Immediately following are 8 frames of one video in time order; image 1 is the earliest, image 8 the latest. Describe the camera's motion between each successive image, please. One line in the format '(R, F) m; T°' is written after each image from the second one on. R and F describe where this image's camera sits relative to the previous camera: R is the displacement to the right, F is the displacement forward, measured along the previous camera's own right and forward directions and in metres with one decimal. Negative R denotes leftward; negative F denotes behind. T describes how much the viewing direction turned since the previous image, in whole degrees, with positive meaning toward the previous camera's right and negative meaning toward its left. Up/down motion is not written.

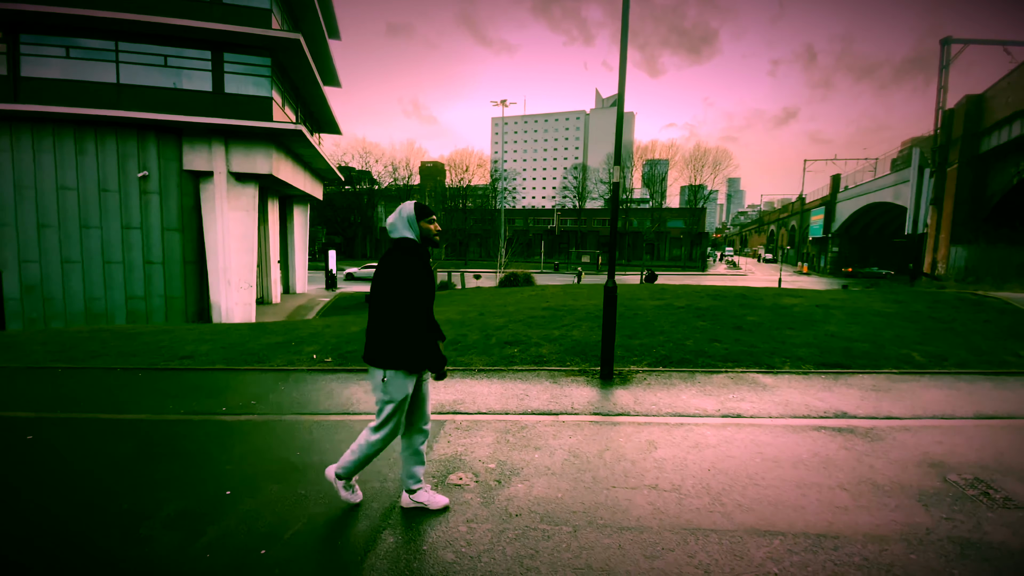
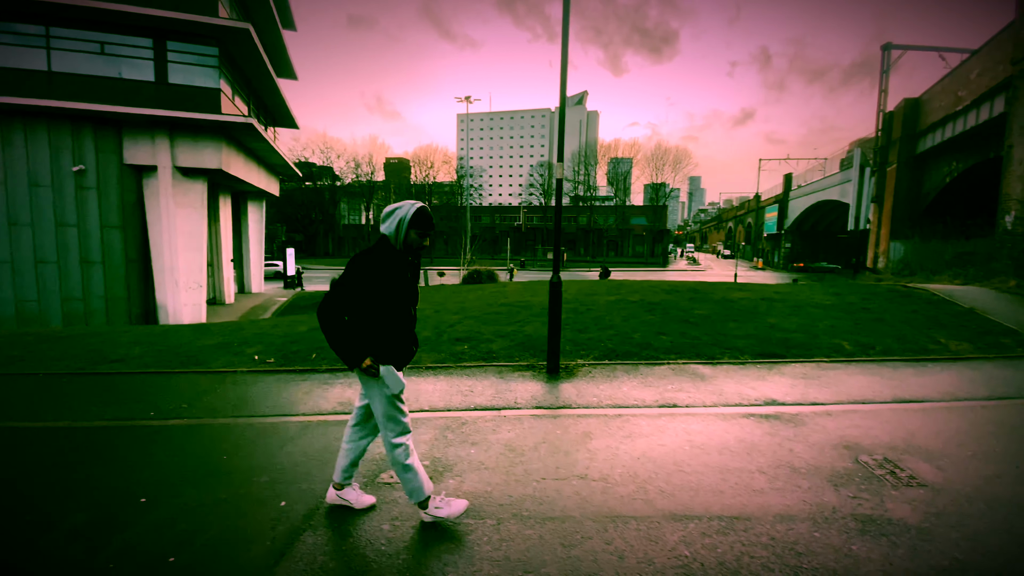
(+0.3, 0.0) m; +4°
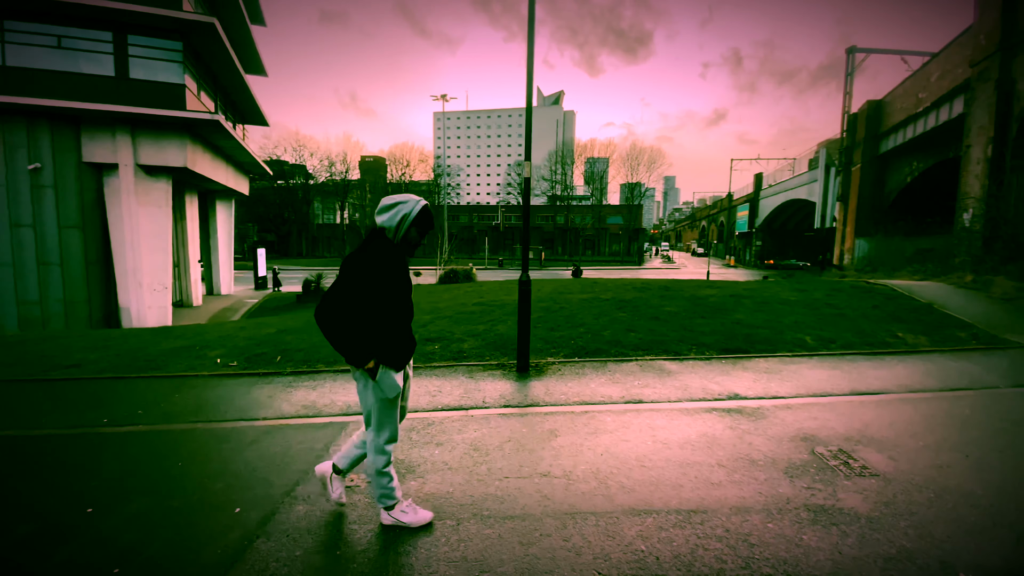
(+0.1, 0.0) m; +3°
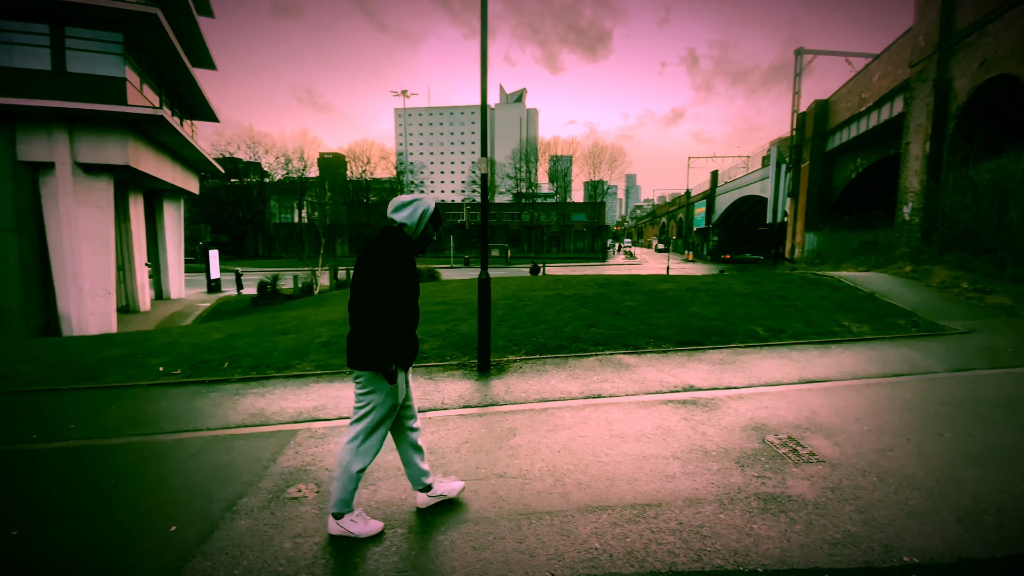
(+0.1, +0.1) m; +4°
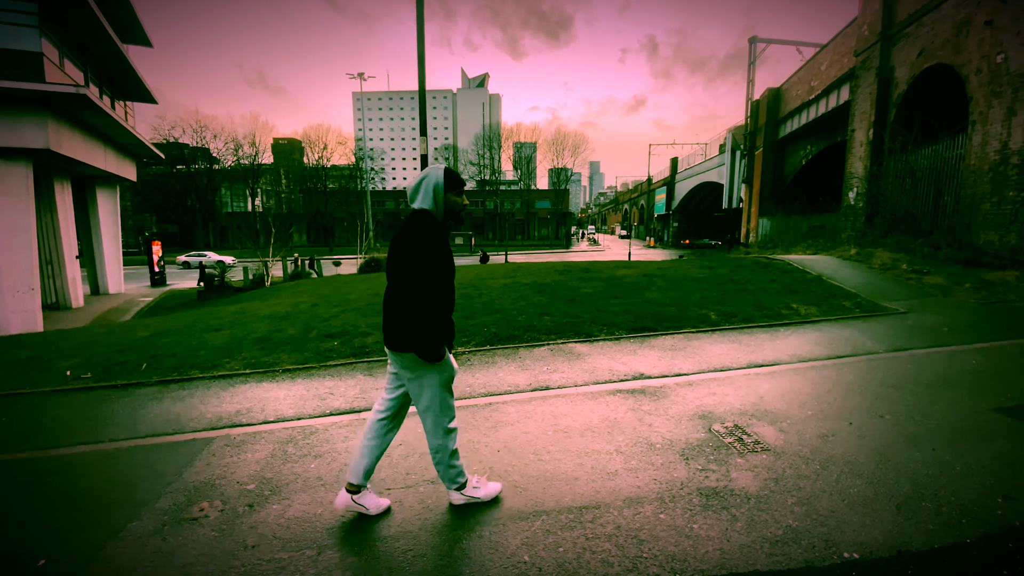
(+0.3, +0.3) m; +4°
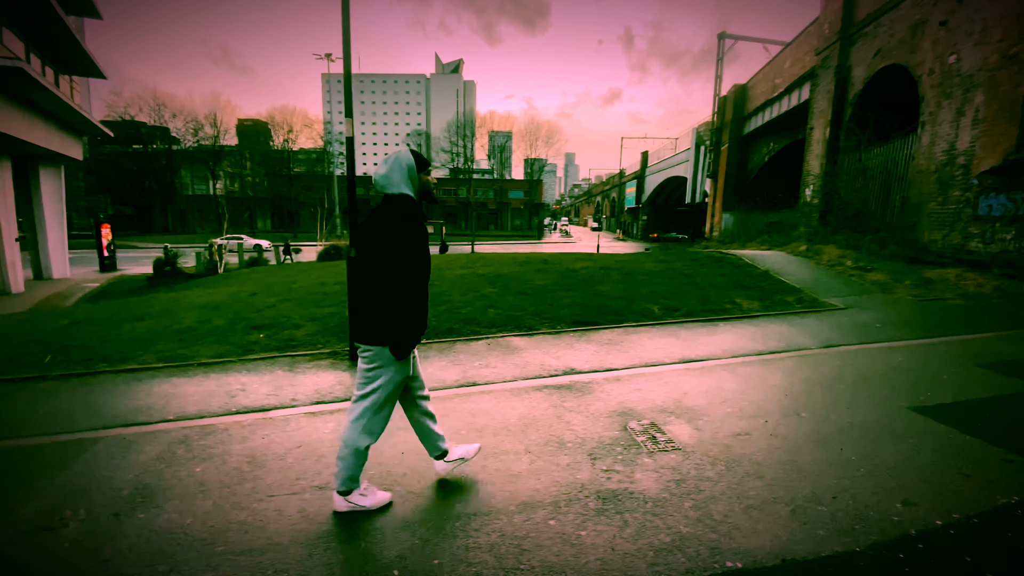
(+0.5, +0.2) m; +3°
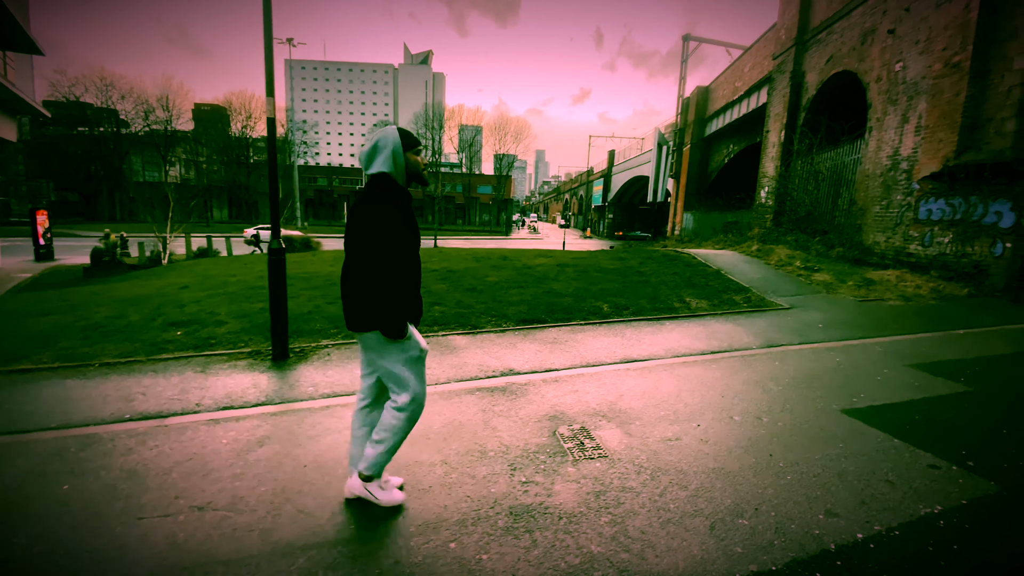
(+0.4, +0.3) m; +4°
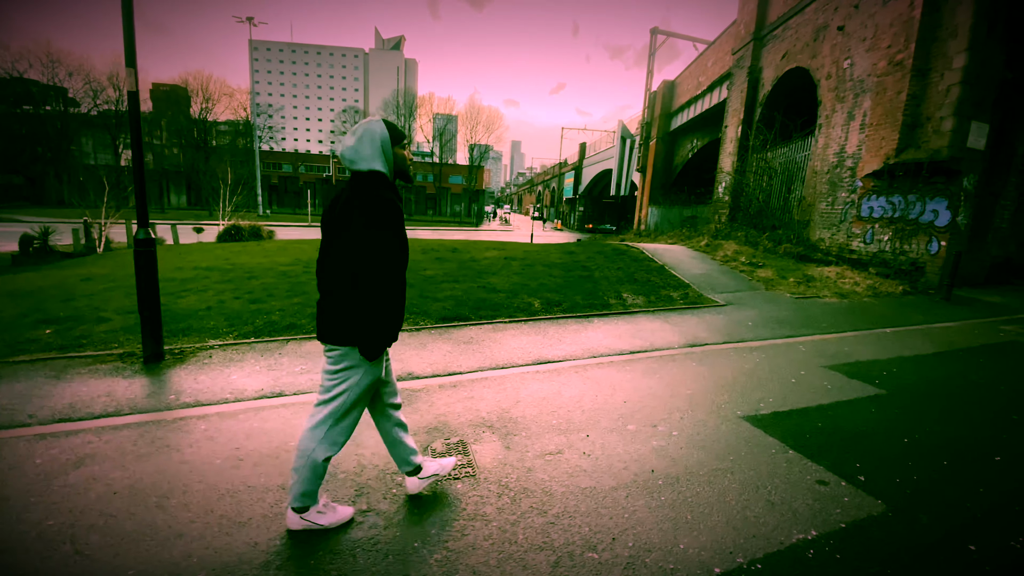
(+0.8, +0.3) m; +3°
